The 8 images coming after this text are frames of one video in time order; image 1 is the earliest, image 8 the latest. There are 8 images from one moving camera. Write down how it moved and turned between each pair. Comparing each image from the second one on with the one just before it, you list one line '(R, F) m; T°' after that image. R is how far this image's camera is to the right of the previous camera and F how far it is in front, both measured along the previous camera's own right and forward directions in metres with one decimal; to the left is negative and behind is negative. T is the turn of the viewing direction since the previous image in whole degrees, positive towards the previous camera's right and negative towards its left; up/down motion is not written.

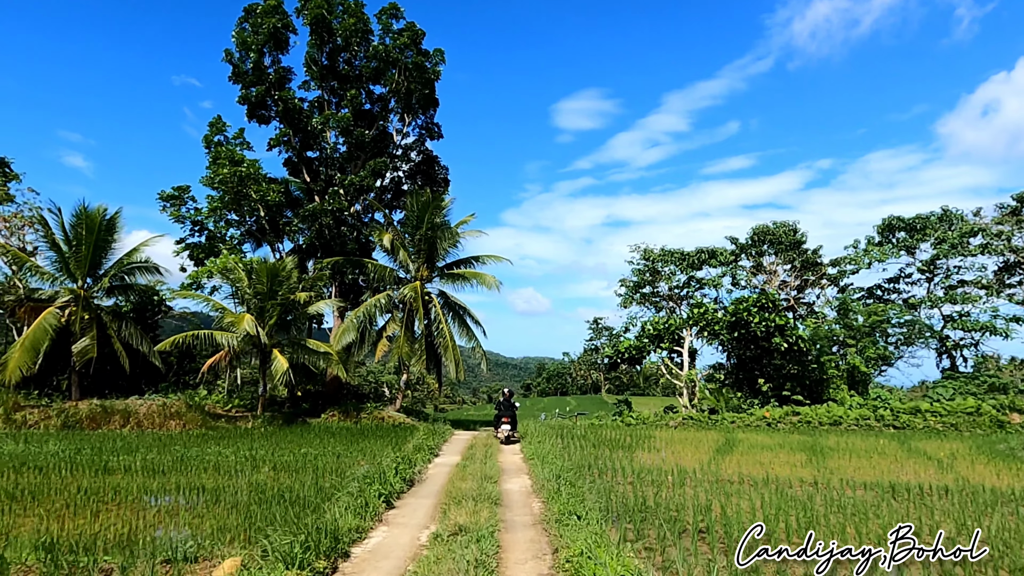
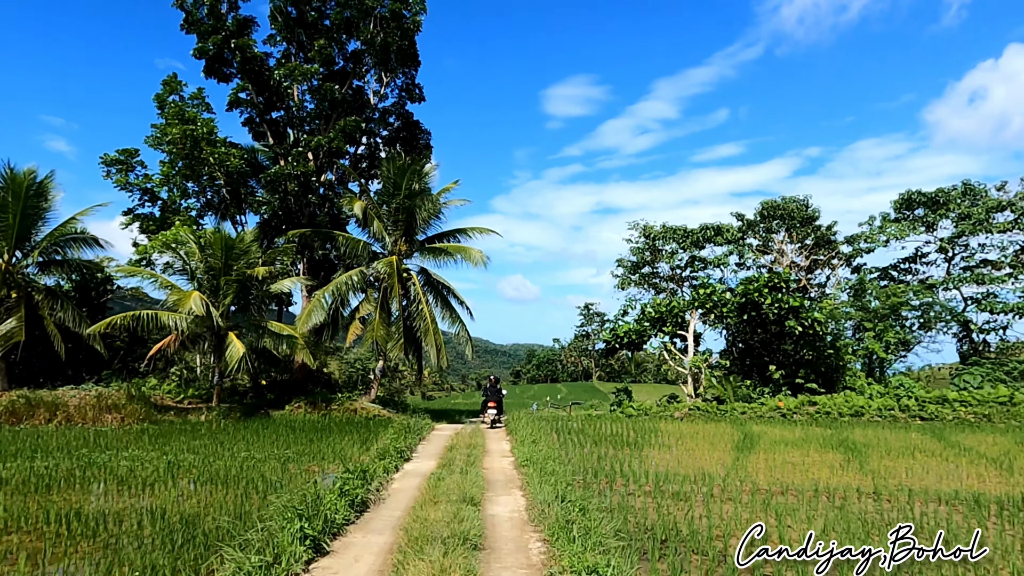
(0.0, +2.1) m; +1°
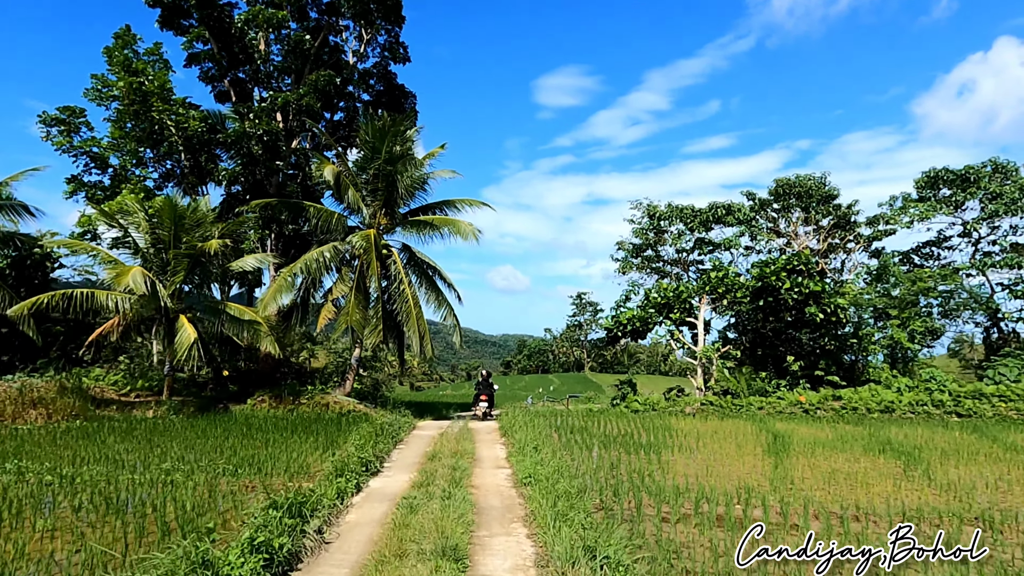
(-0.1, +1.9) m; +1°
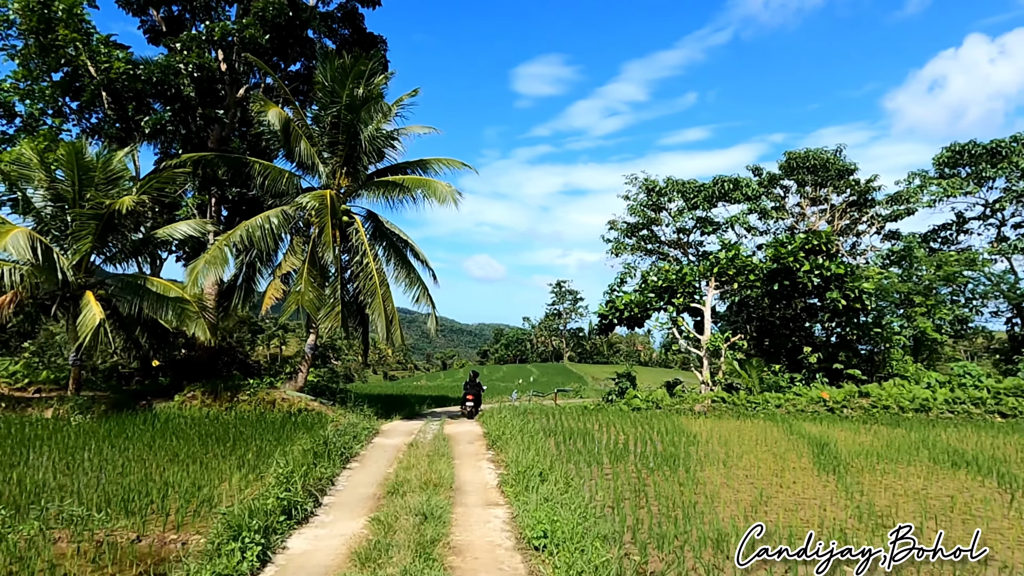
(-0.2, +2.4) m; +2°
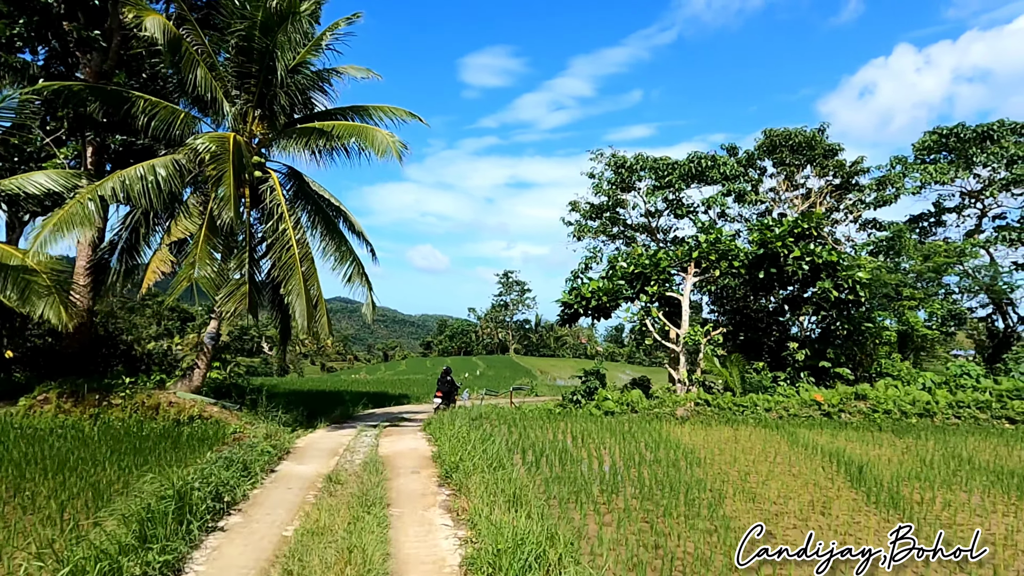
(-0.2, +2.3) m; +5°
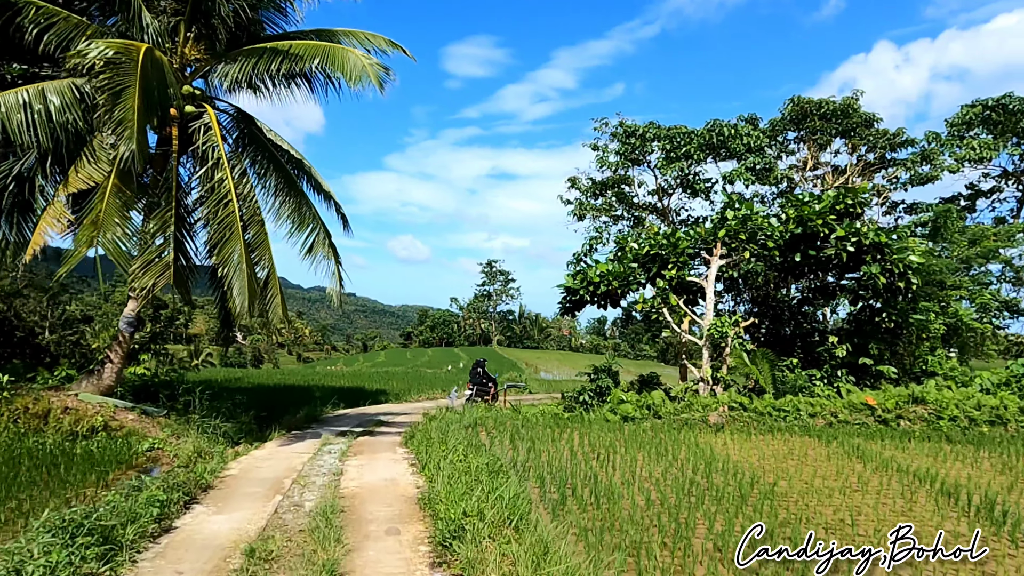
(-0.3, +2.2) m; +2°
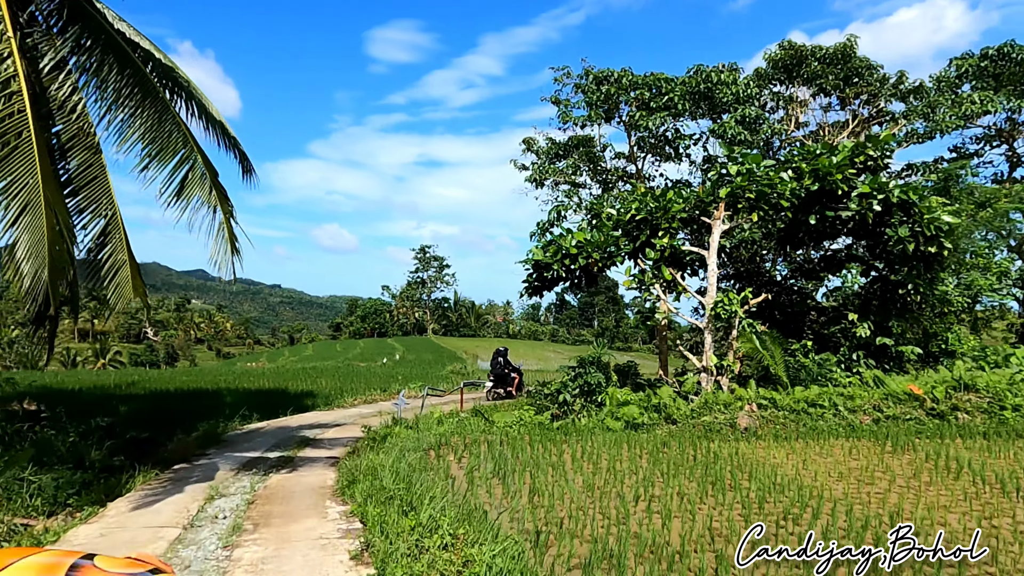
(-0.4, +2.7) m; +6°
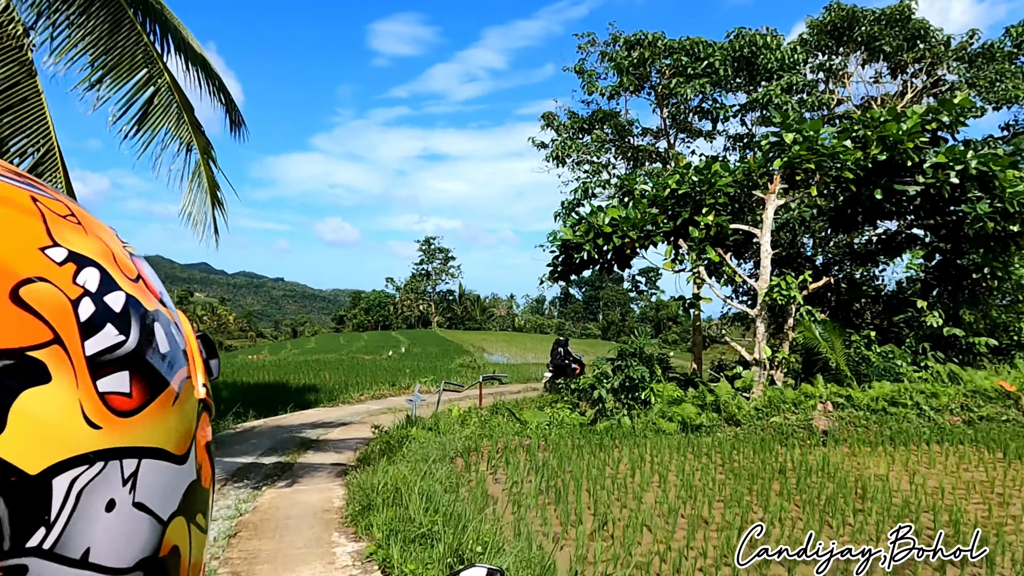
(-0.4, +1.2) m; 0°
